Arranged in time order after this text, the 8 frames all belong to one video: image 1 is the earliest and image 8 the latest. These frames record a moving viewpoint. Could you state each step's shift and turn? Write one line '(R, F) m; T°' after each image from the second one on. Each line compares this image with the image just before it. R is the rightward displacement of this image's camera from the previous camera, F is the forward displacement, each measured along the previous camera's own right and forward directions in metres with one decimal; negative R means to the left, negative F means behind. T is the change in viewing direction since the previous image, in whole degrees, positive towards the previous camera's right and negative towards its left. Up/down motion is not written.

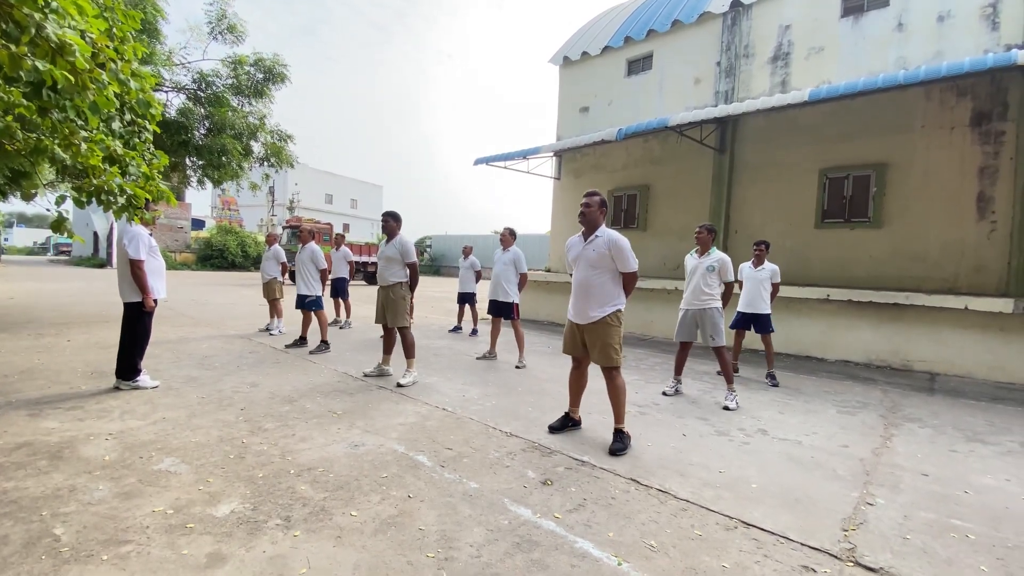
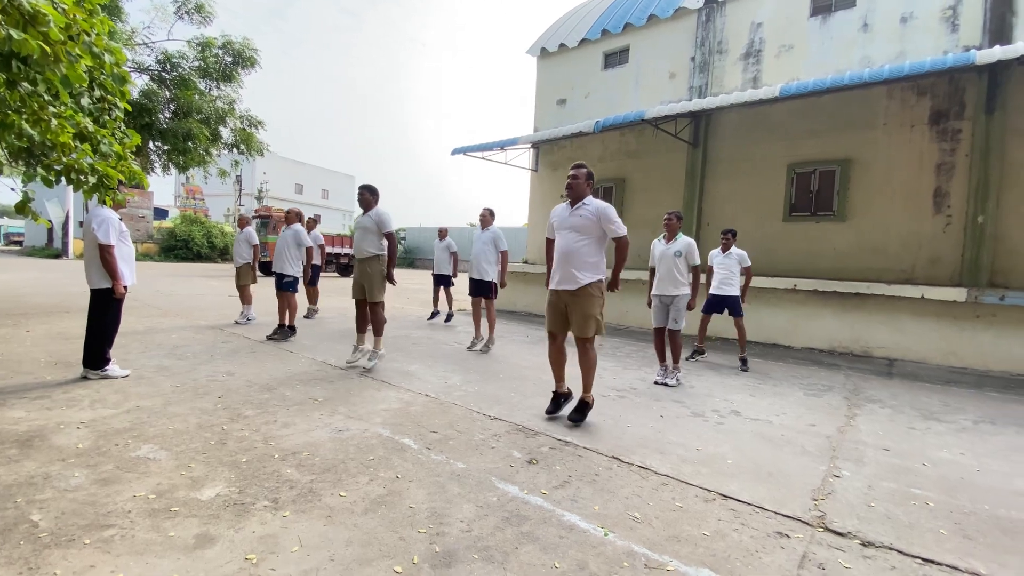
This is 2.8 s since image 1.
(-0.1, 0.0) m; +3°
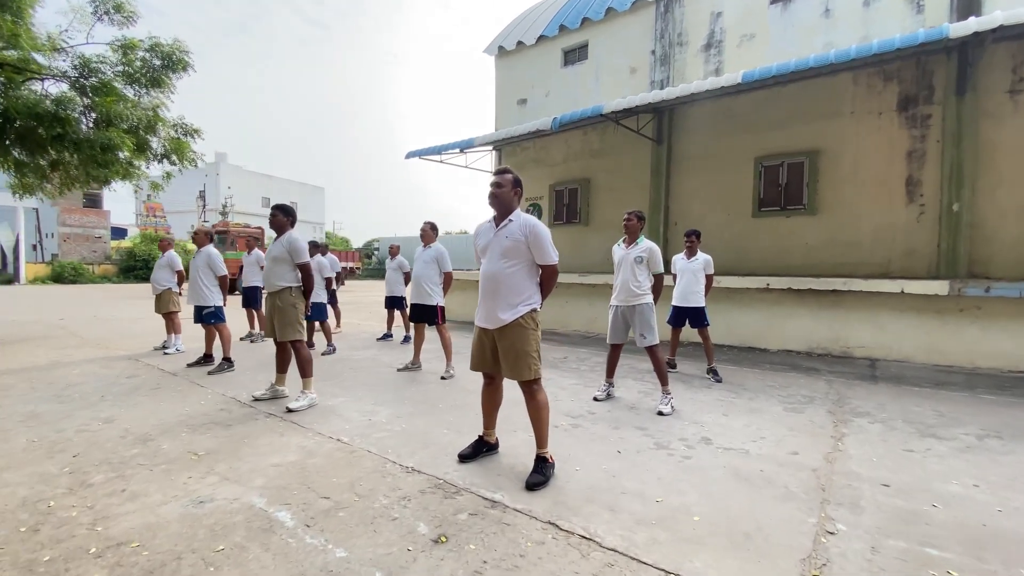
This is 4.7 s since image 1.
(+0.4, +0.6) m; +2°
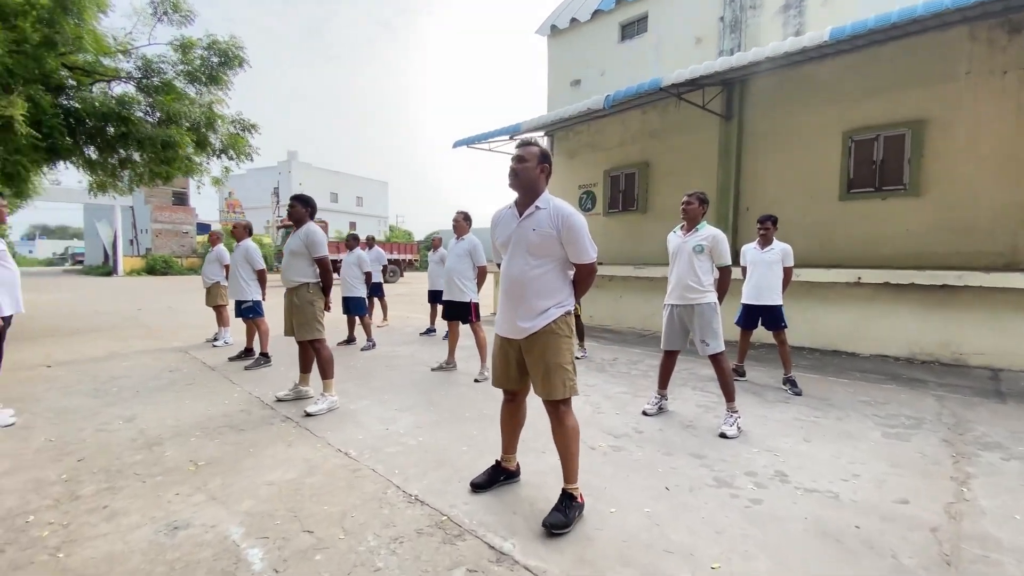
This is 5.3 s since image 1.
(+0.2, +0.5) m; -7°
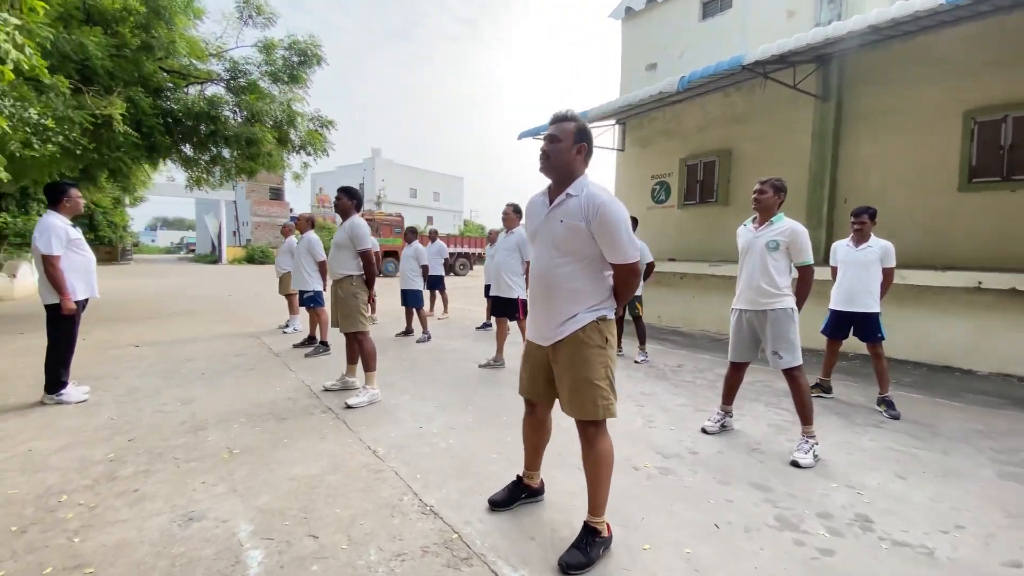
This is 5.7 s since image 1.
(+0.2, +0.3) m; -9°
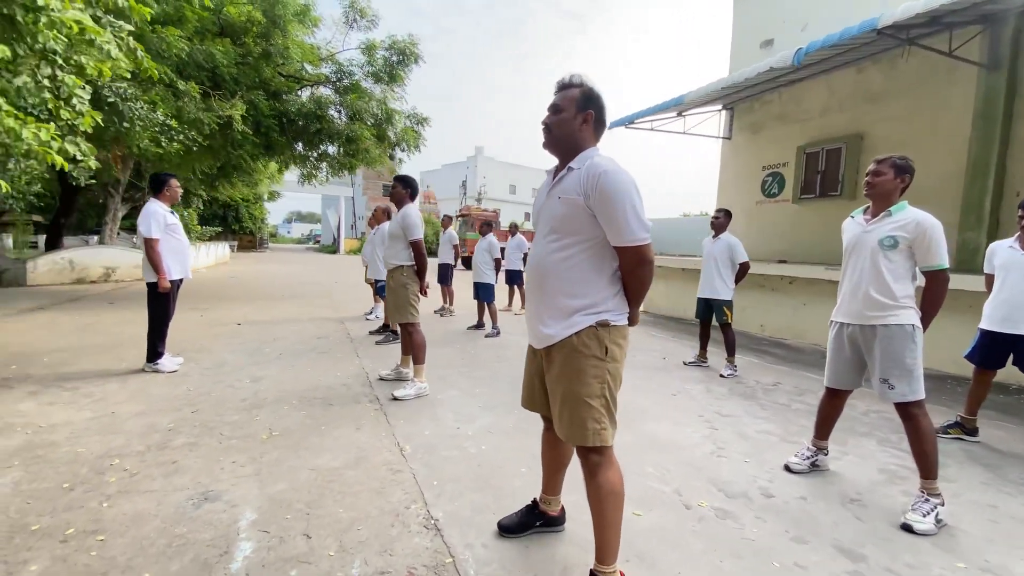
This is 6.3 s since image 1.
(+0.3, +0.3) m; -12°
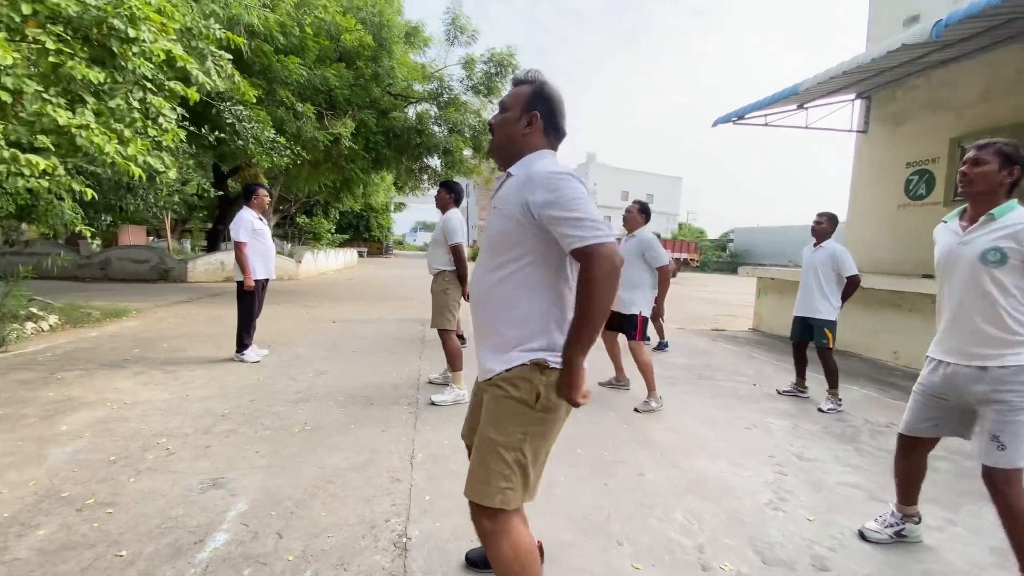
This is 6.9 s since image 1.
(+0.5, +0.3) m; -14°
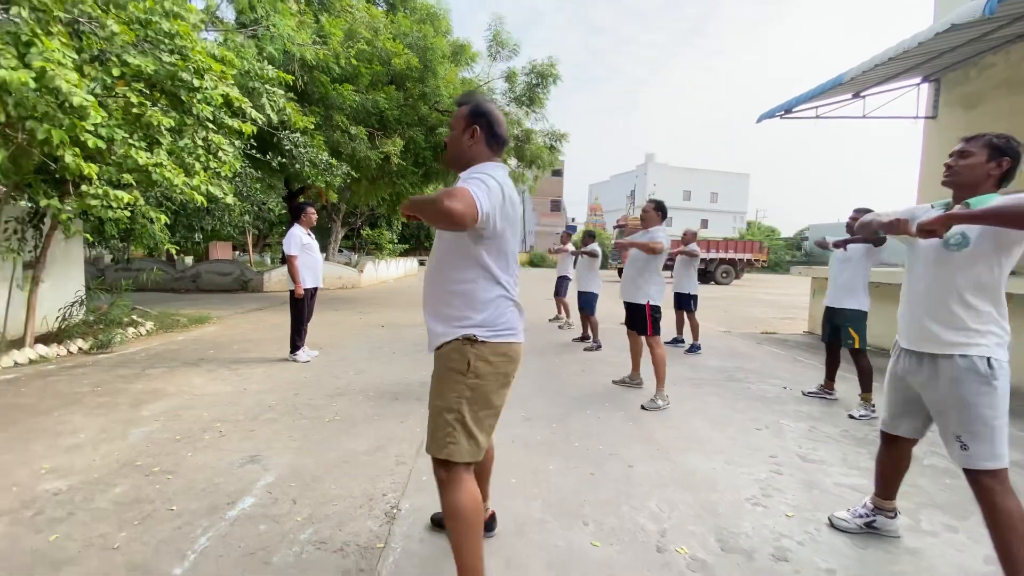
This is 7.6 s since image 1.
(+0.4, -0.2) m; -8°
